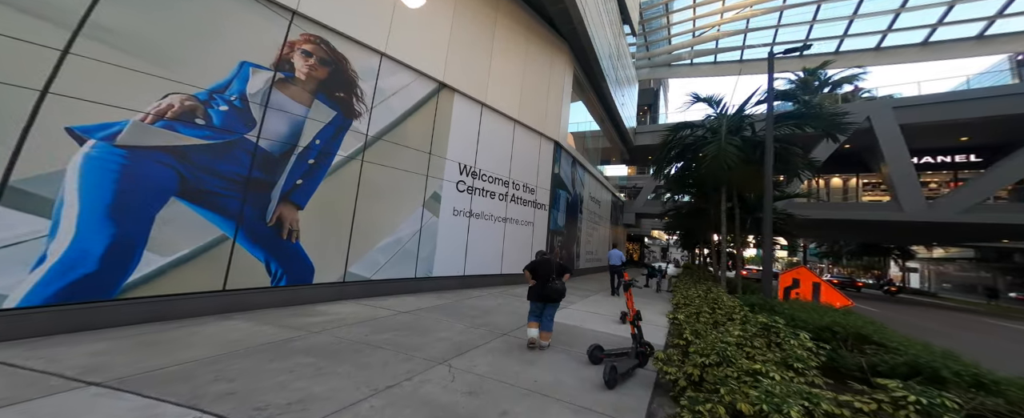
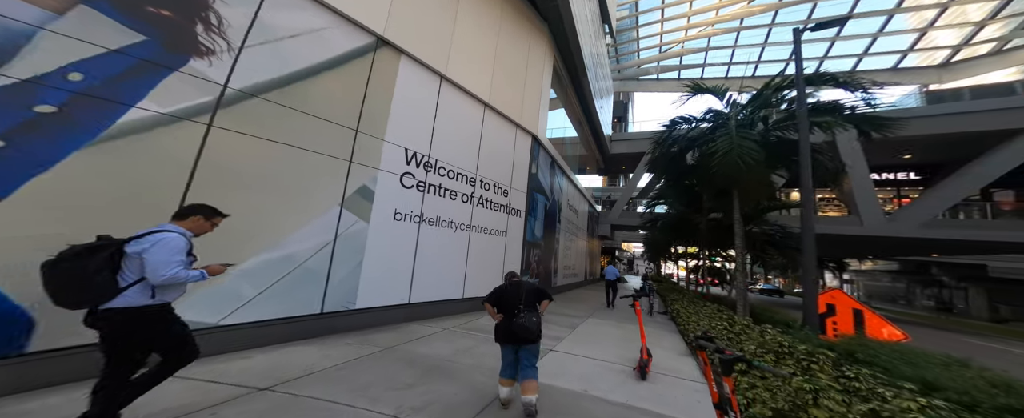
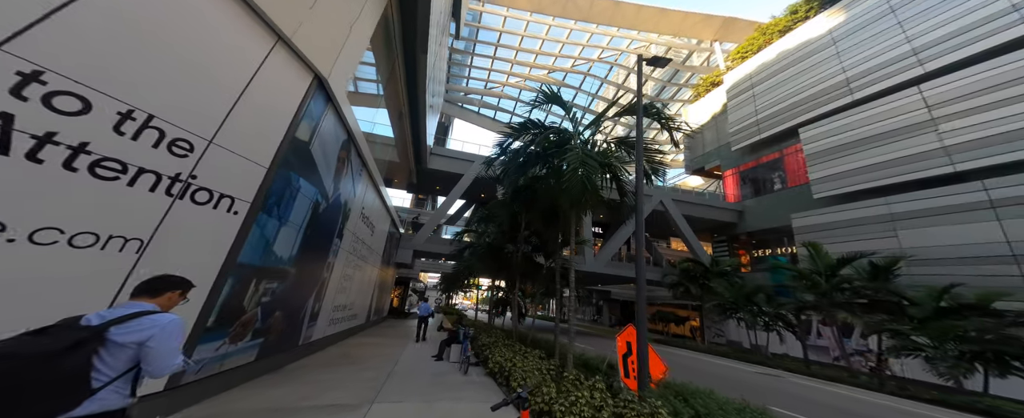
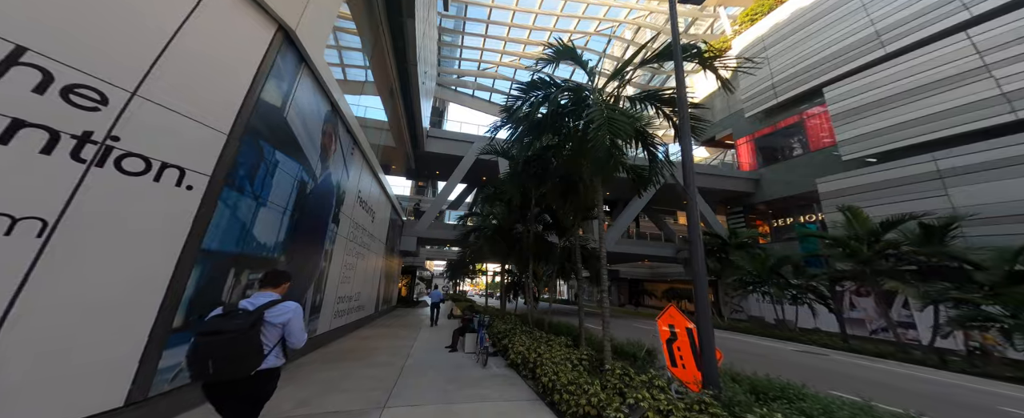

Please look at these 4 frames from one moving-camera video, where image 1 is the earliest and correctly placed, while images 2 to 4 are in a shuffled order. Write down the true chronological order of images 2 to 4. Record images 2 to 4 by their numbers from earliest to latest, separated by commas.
2, 3, 4
